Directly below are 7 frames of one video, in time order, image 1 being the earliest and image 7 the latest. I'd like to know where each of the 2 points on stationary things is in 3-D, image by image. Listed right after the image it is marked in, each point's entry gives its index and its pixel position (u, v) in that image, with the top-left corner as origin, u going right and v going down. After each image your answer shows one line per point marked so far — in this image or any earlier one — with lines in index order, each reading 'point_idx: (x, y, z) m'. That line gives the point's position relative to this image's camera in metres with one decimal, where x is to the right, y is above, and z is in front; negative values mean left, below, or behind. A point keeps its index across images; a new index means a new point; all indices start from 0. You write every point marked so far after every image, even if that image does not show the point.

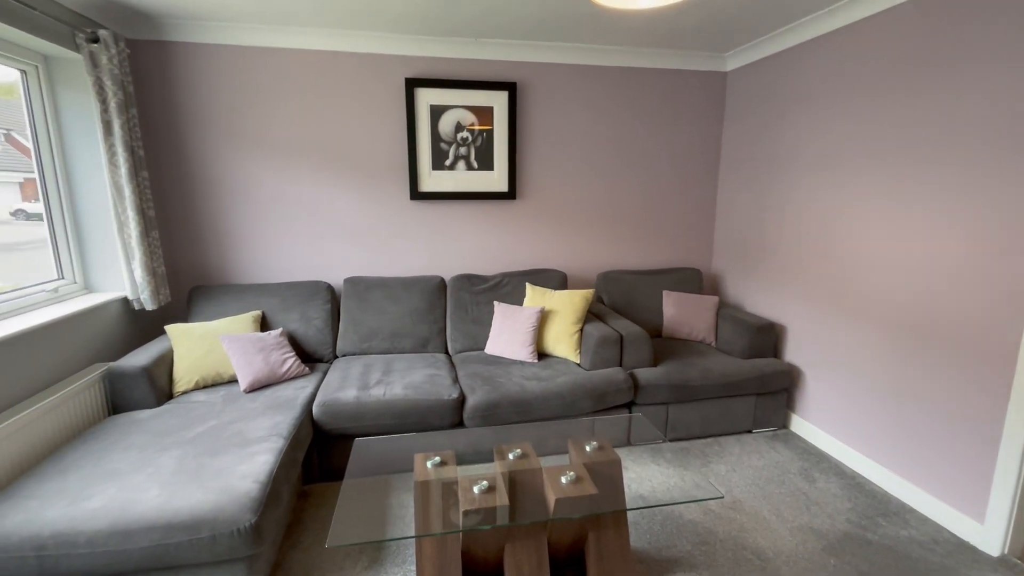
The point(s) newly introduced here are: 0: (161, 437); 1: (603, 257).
0: (-1.5, -0.6, +2.0) m
1: (+0.7, +0.2, +3.5) m
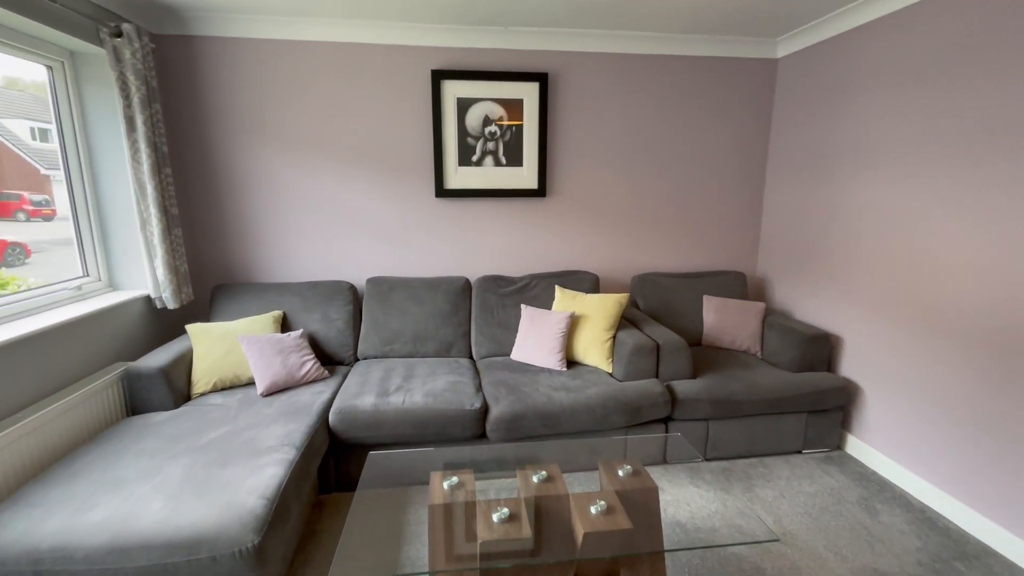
0: (-1.4, -0.6, +1.9) m
1: (+0.9, +0.2, +3.3) m
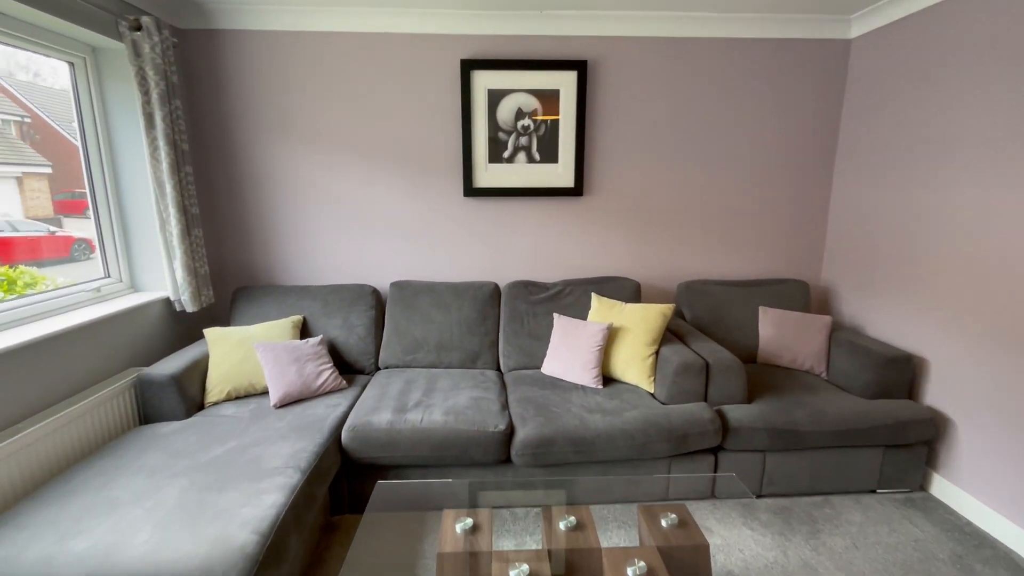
0: (-1.3, -0.6, +1.8) m
1: (+1.1, +0.2, +3.0) m
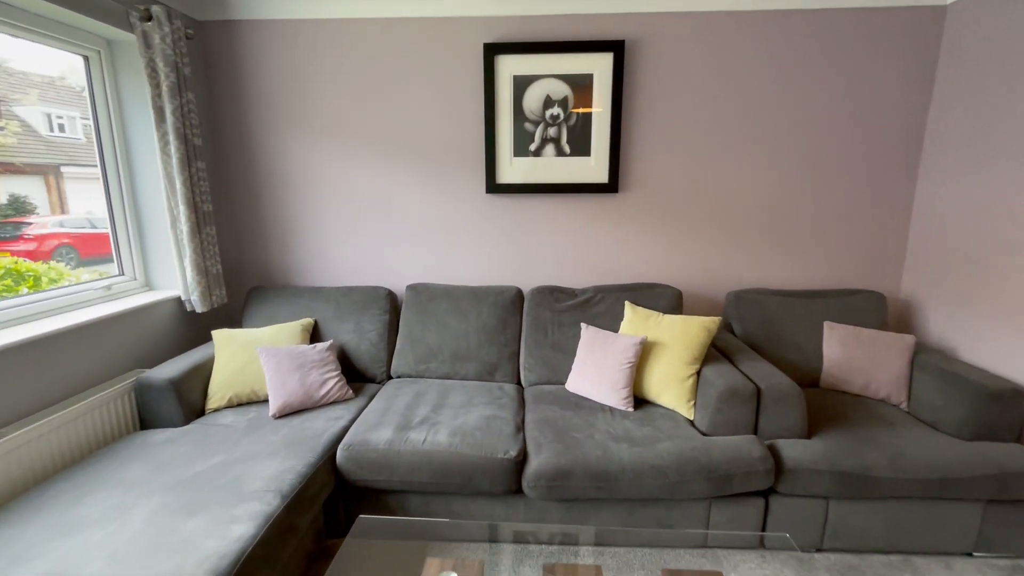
0: (-1.2, -0.6, +1.7) m
1: (+1.3, +0.1, +2.7) m
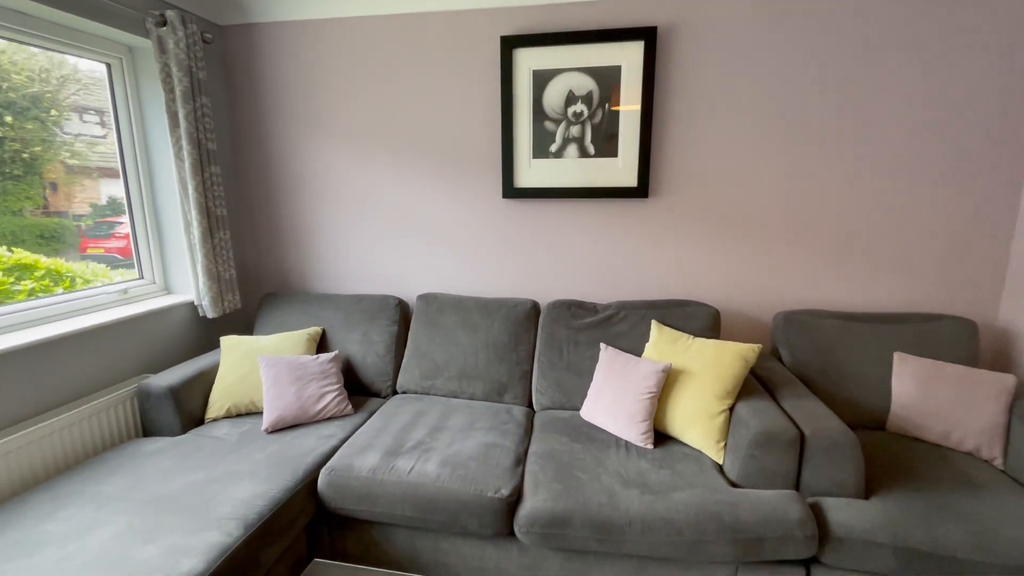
0: (-1.3, -0.7, +1.6) m
1: (+1.3, 0.0, +2.3) m
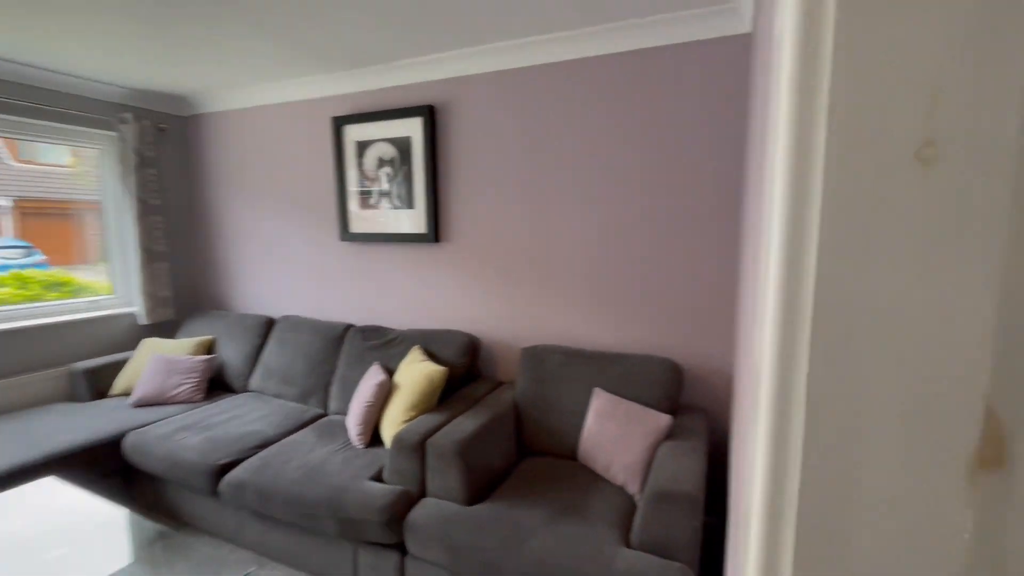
0: (-2.5, -0.7, +2.4) m
1: (+0.2, -0.2, +2.5) m
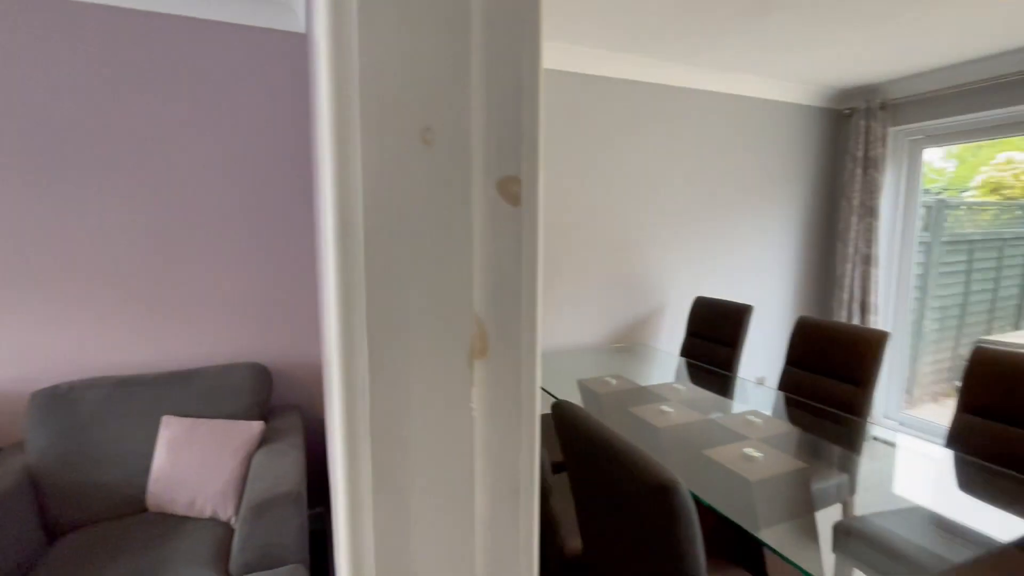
0: (-3.4, -1.0, -0.1) m
1: (-1.7, -0.3, +1.9) m
